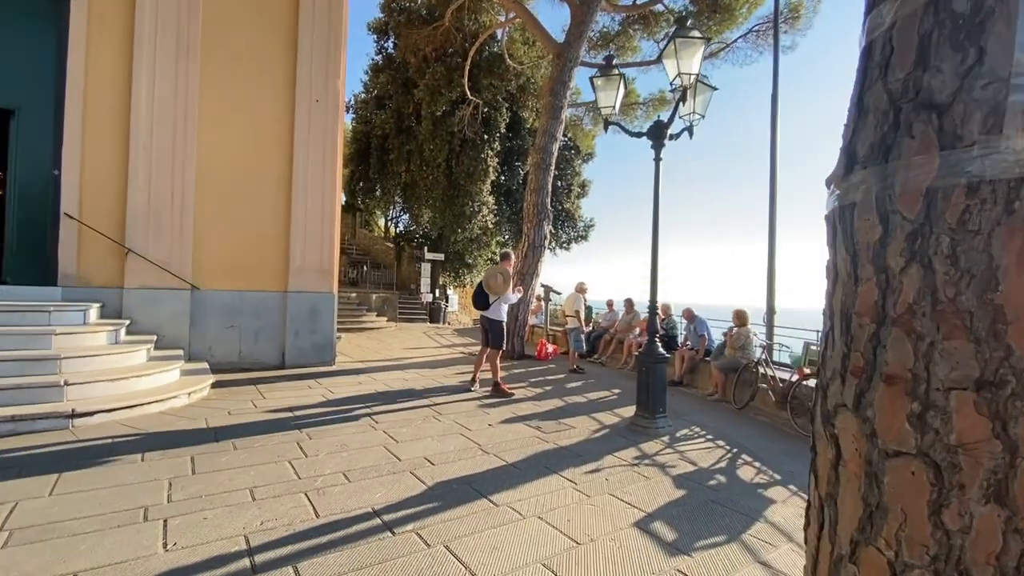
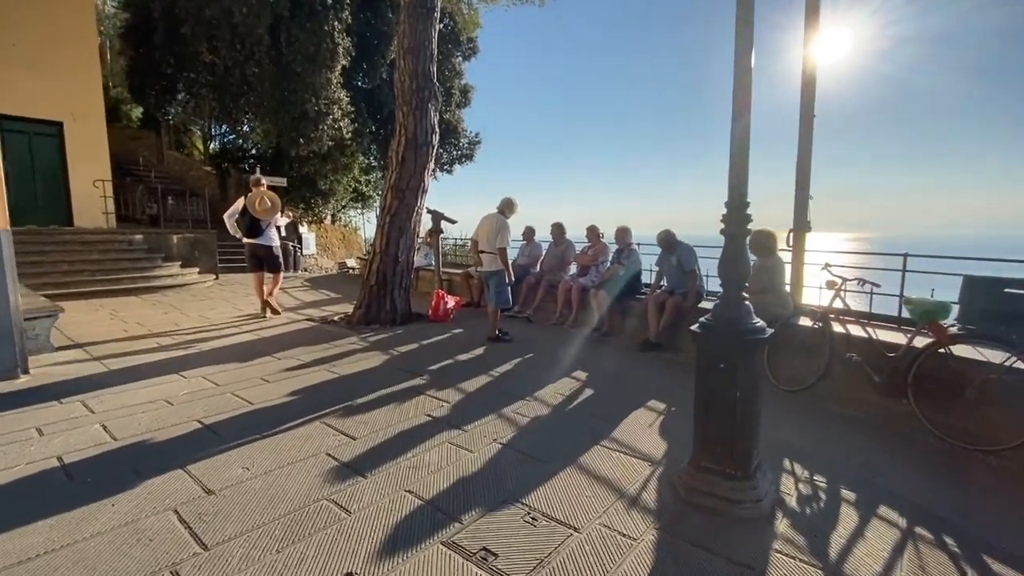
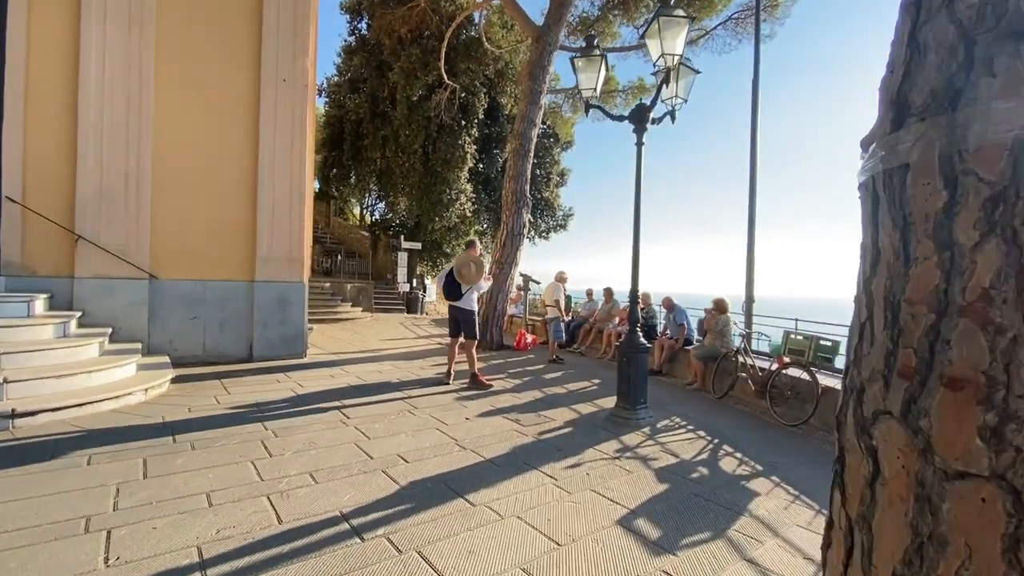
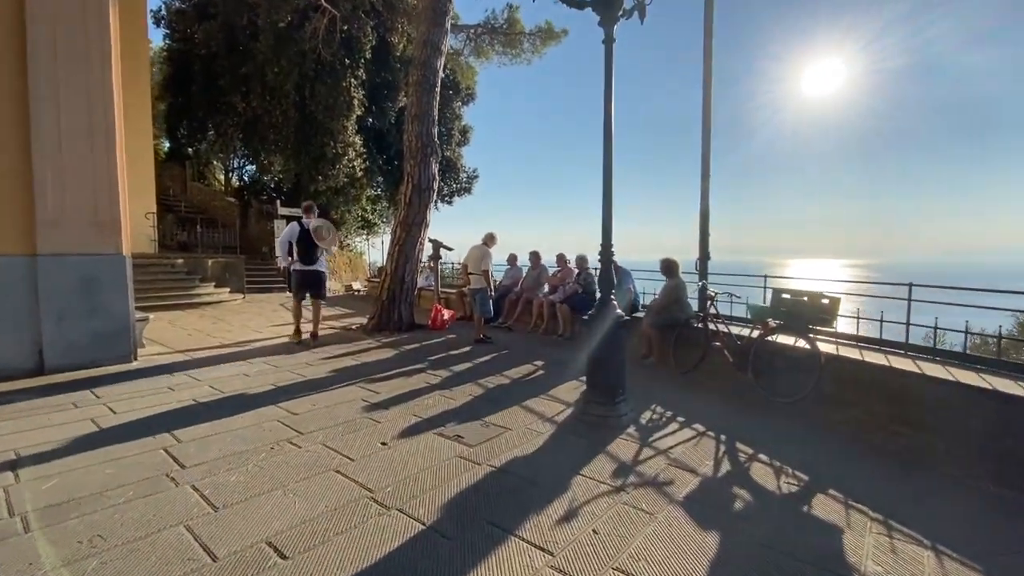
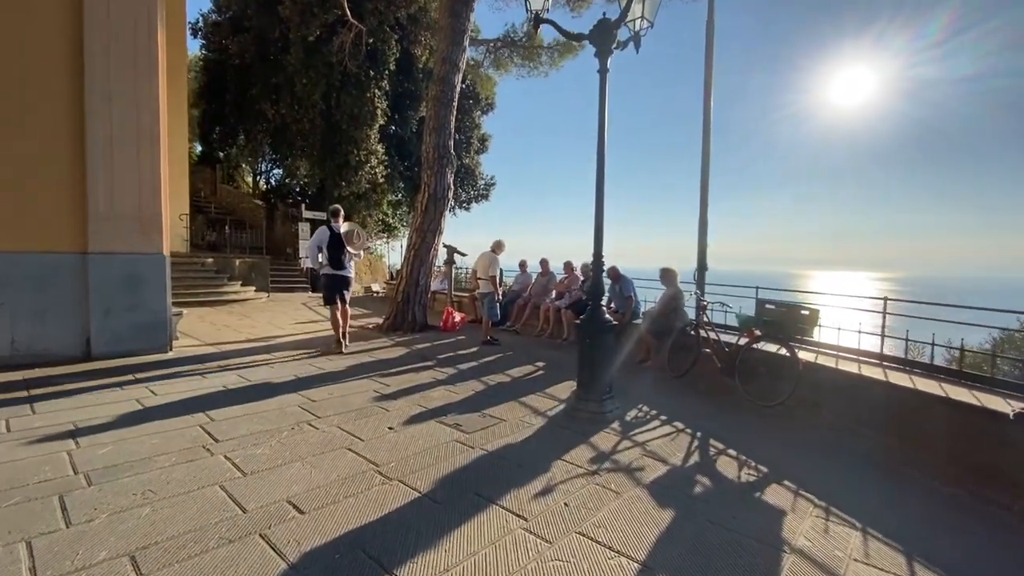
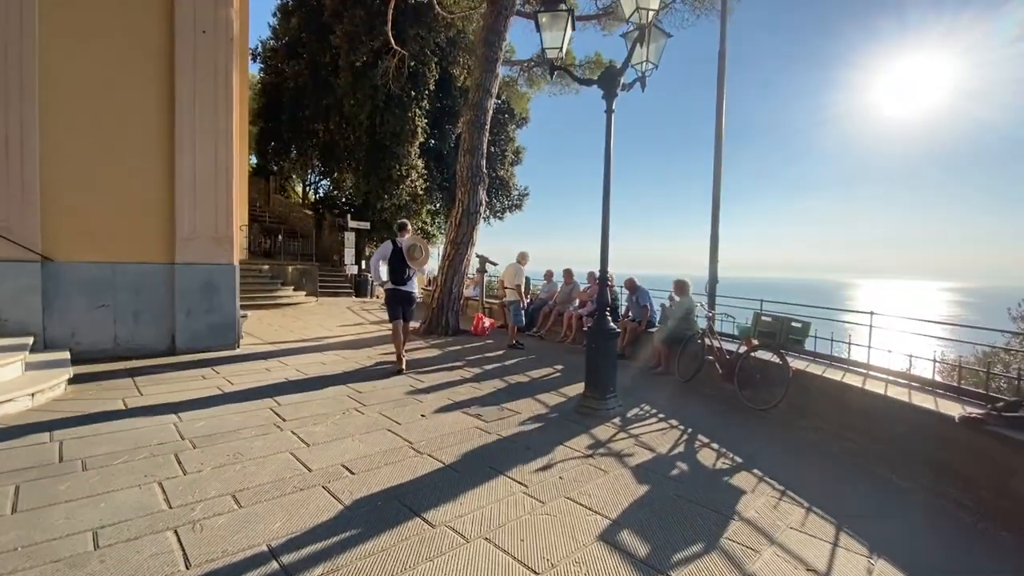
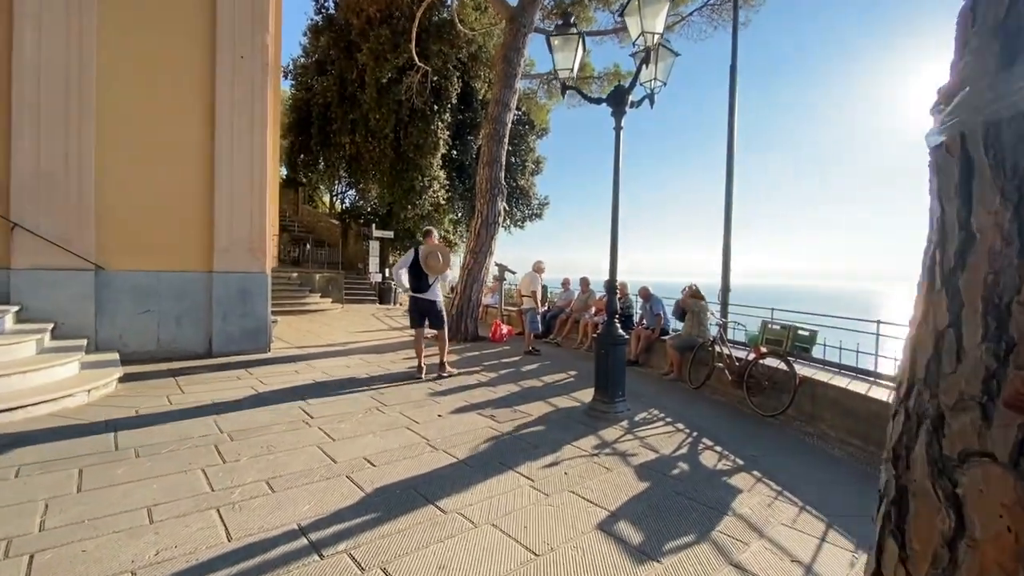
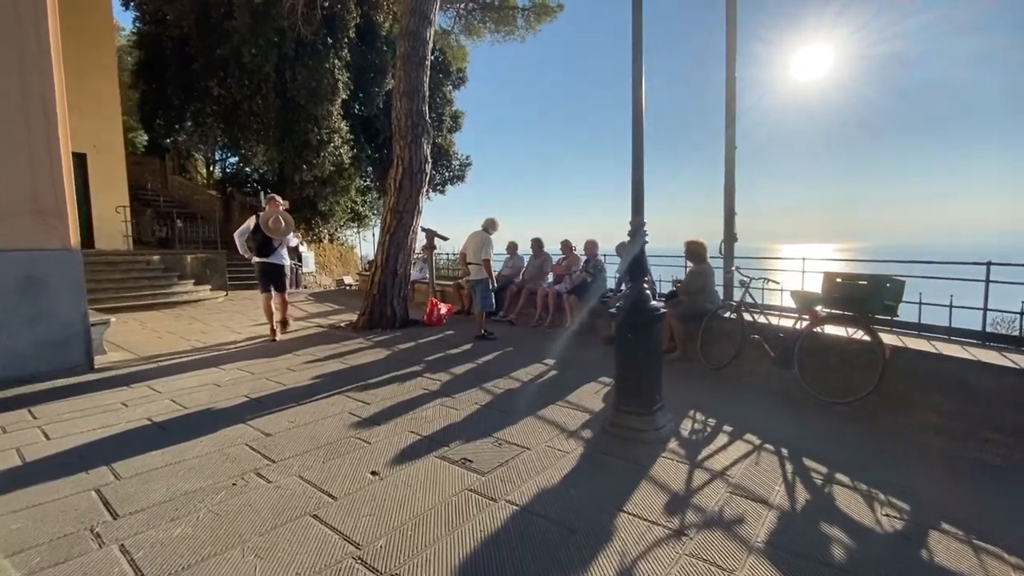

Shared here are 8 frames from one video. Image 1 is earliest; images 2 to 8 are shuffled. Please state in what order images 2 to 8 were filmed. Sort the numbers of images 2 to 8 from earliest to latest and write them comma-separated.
3, 7, 6, 5, 4, 8, 2
